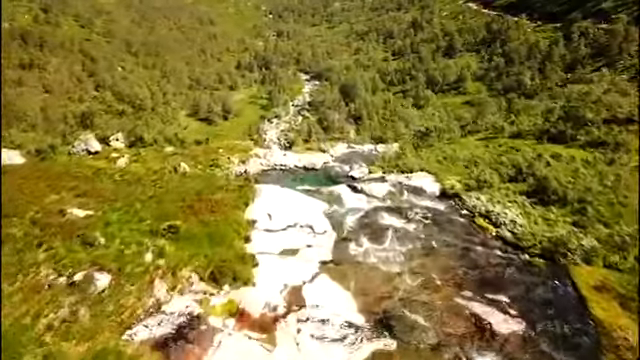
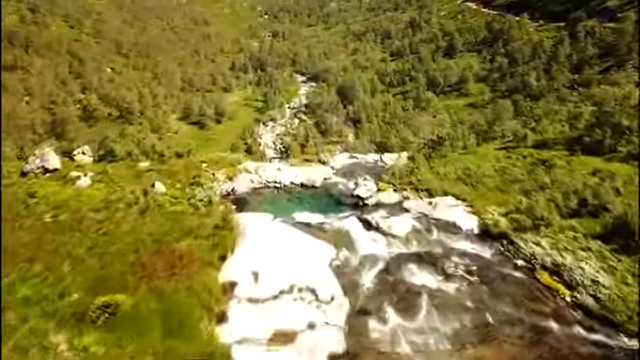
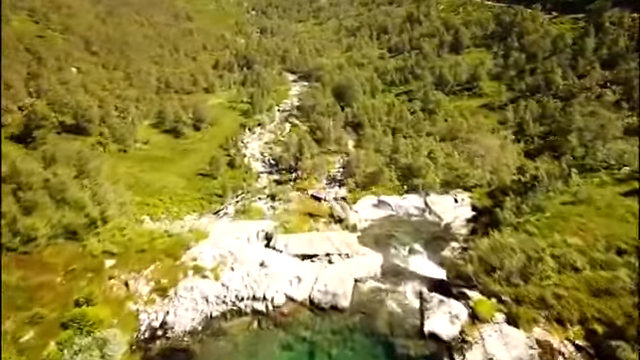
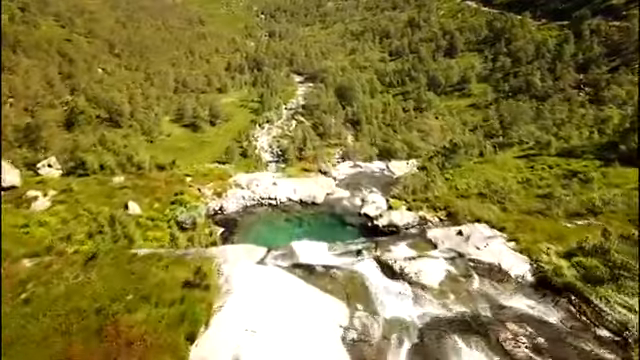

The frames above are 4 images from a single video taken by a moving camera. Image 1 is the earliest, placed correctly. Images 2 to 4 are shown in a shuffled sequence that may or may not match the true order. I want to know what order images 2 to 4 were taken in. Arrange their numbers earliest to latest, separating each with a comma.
2, 4, 3
